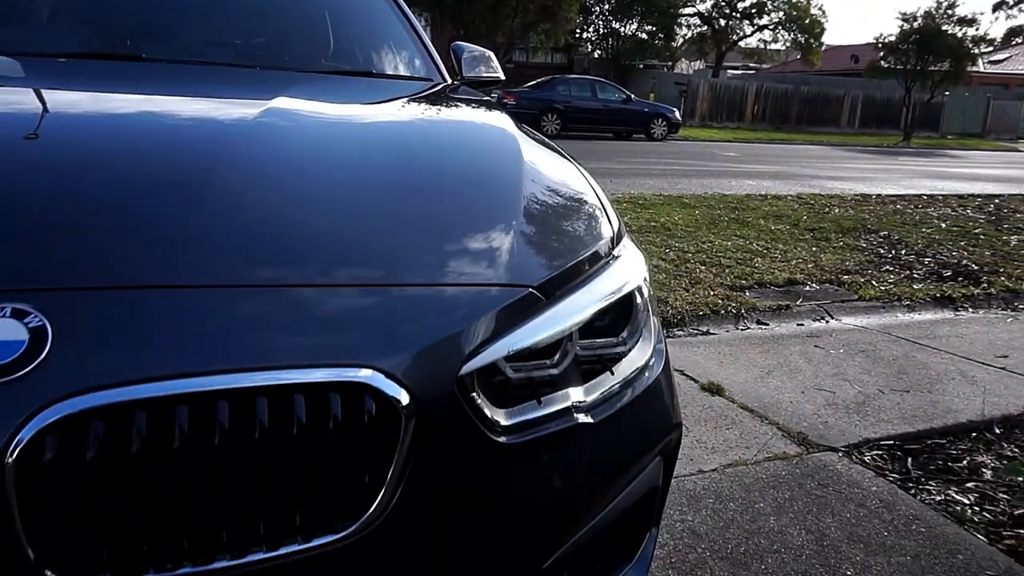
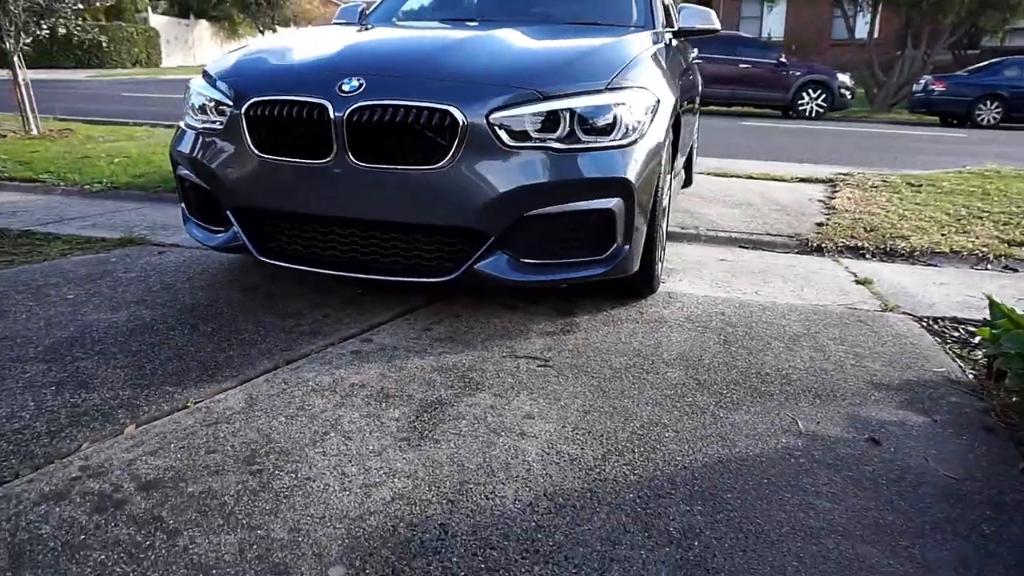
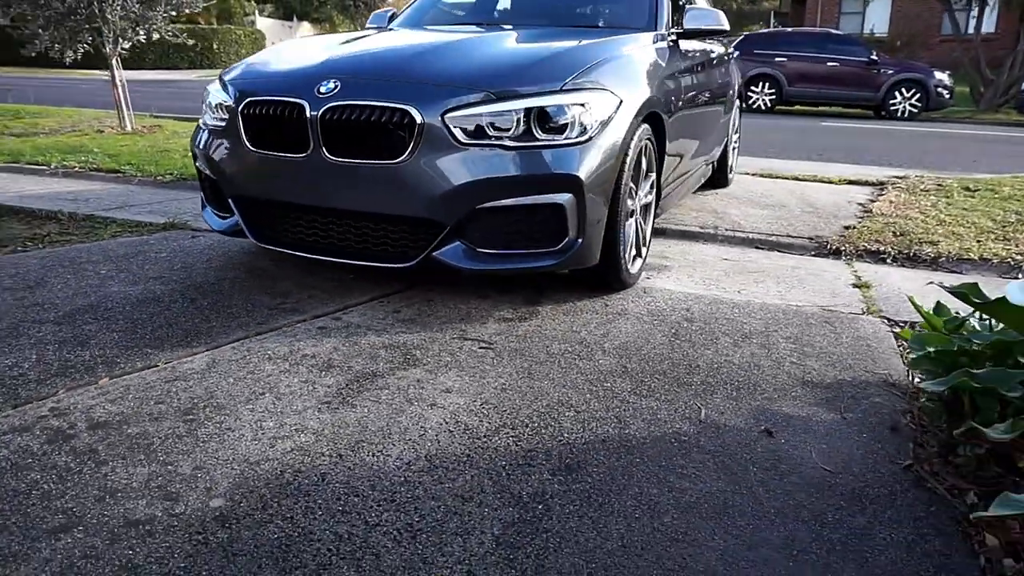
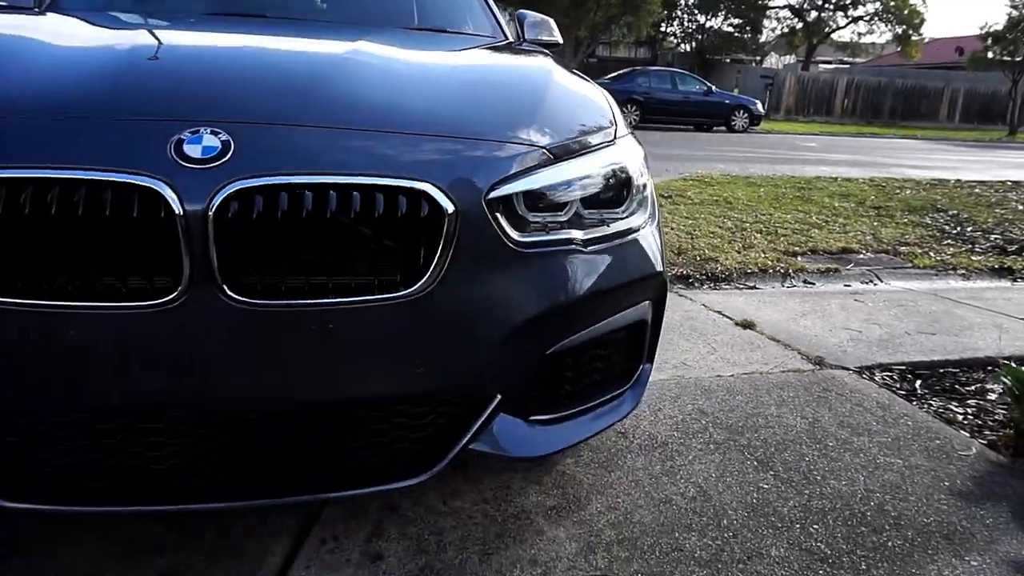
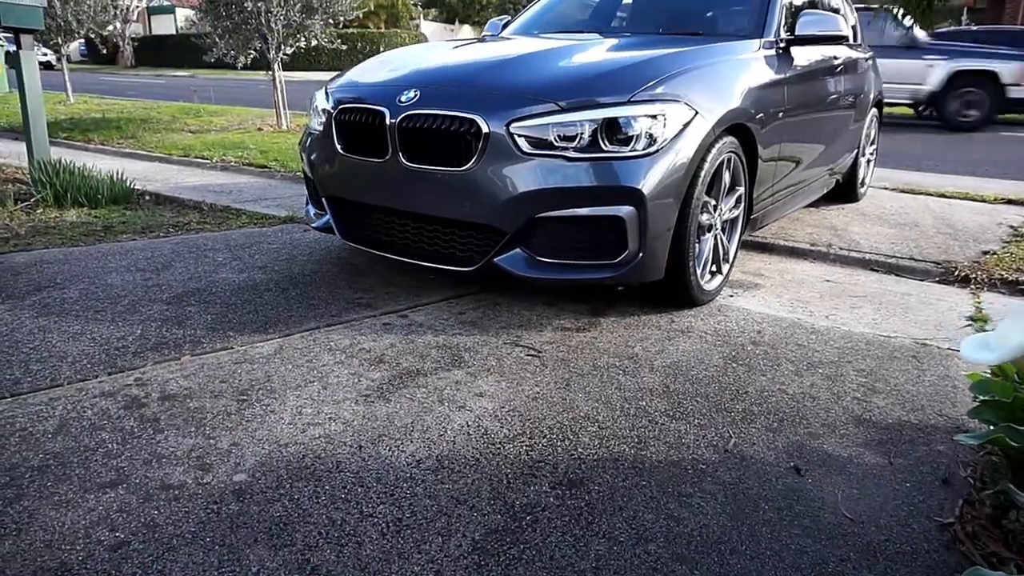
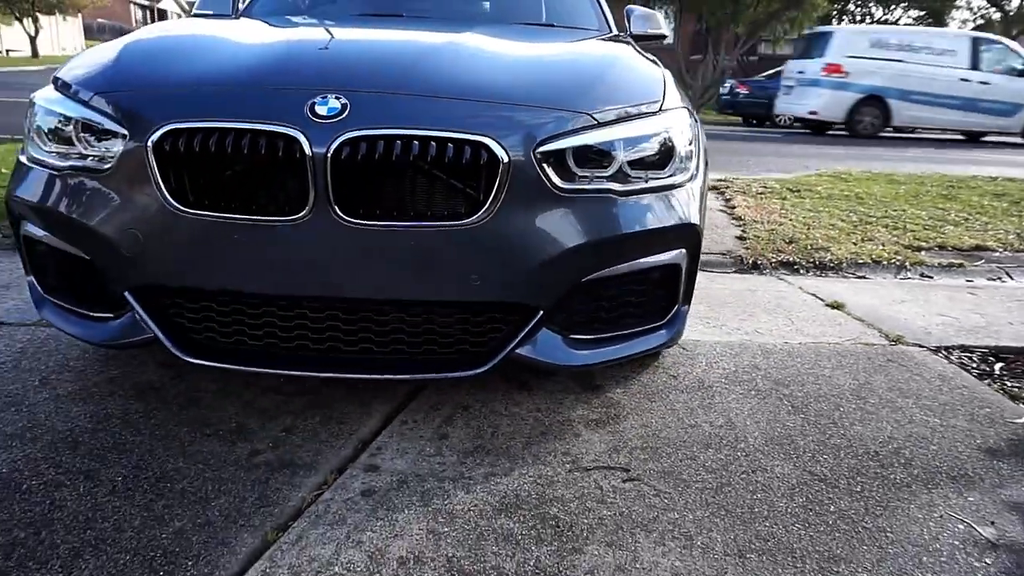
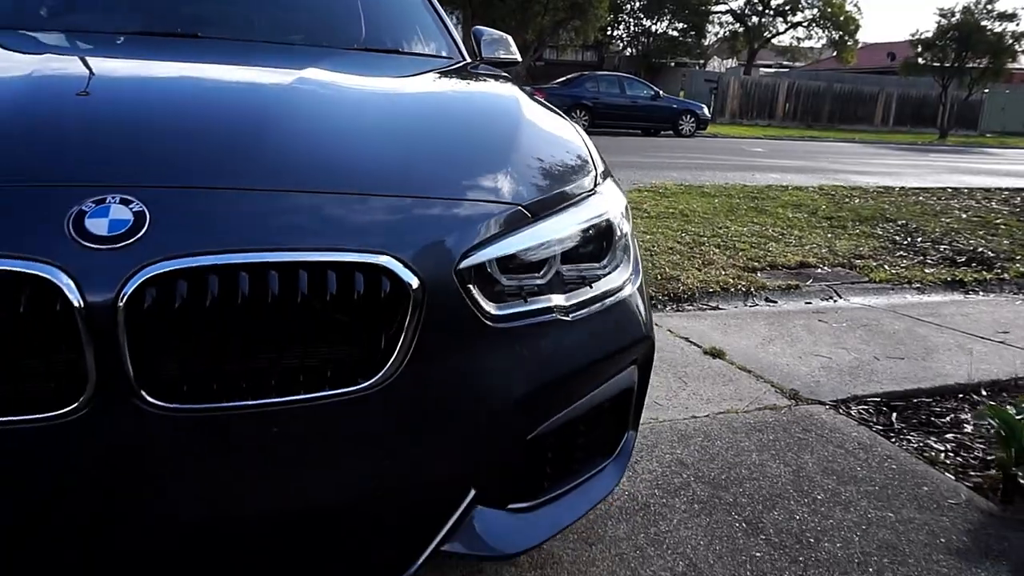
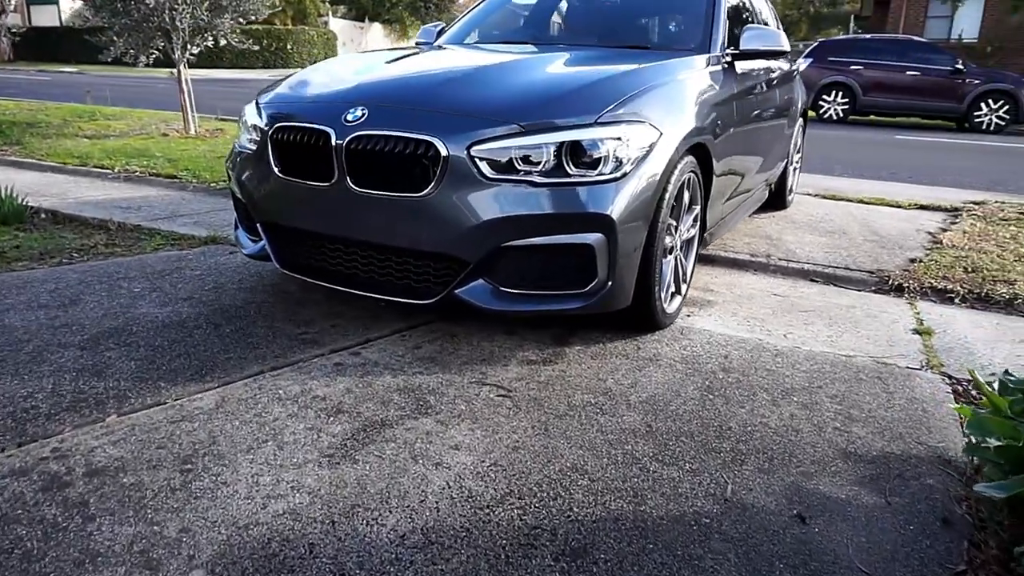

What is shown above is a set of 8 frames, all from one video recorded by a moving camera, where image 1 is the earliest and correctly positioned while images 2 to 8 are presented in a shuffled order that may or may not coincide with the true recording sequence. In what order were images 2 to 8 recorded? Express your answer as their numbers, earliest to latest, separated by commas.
7, 4, 6, 2, 3, 5, 8
